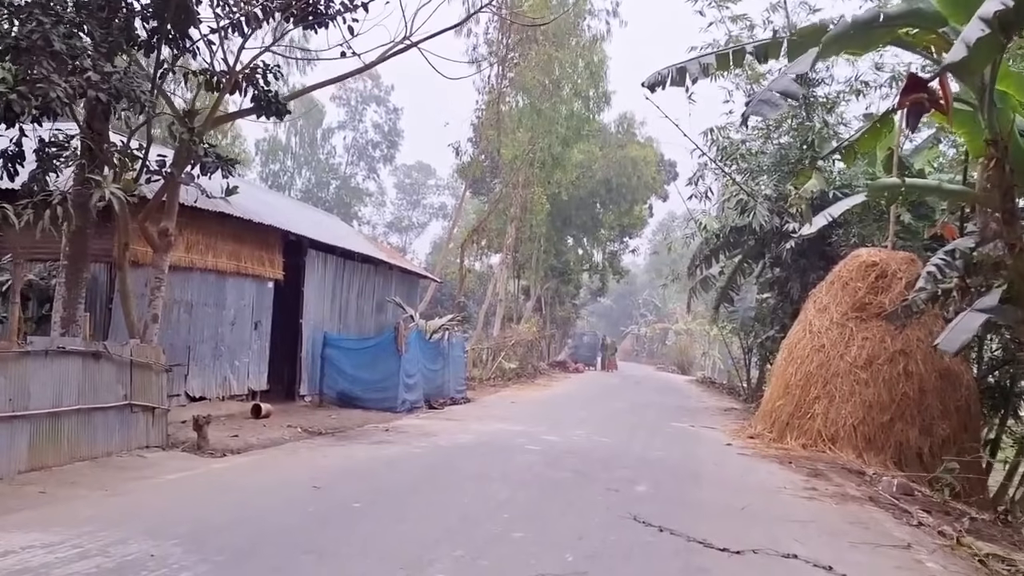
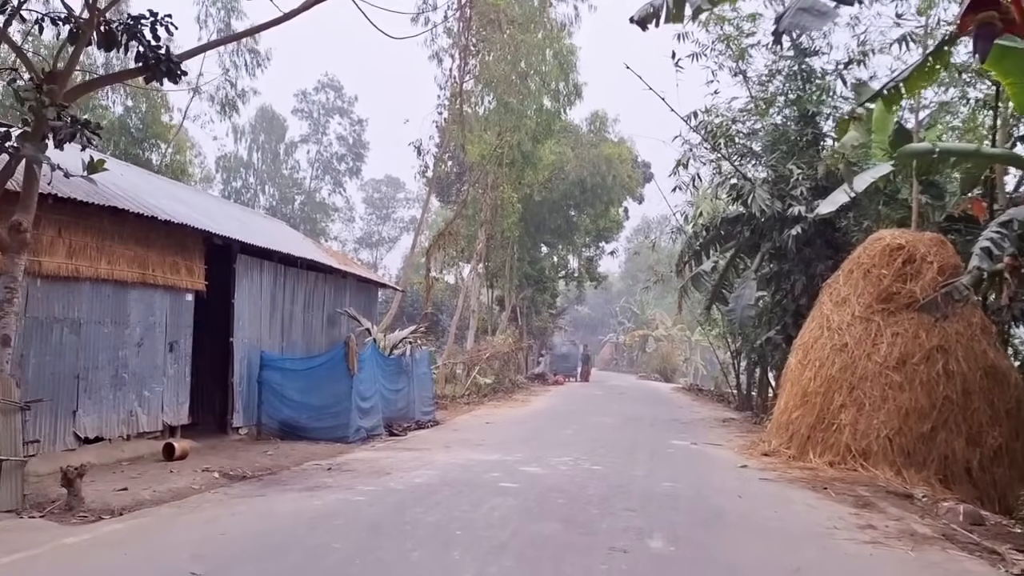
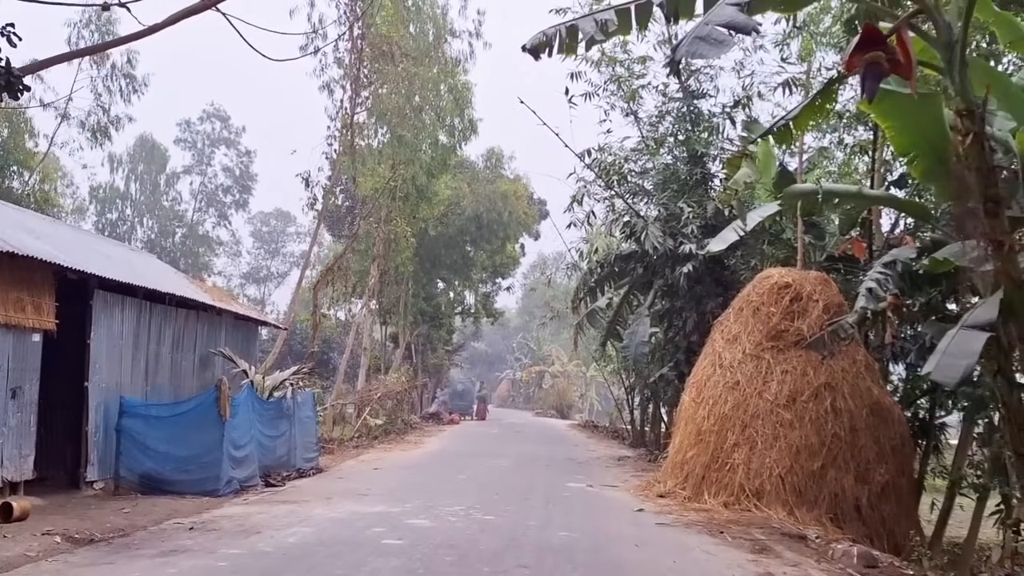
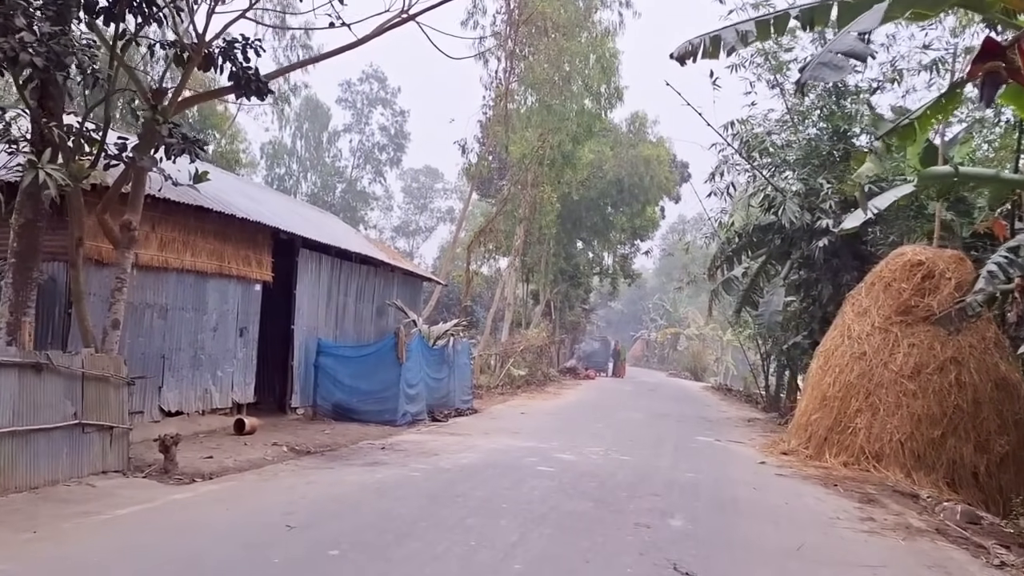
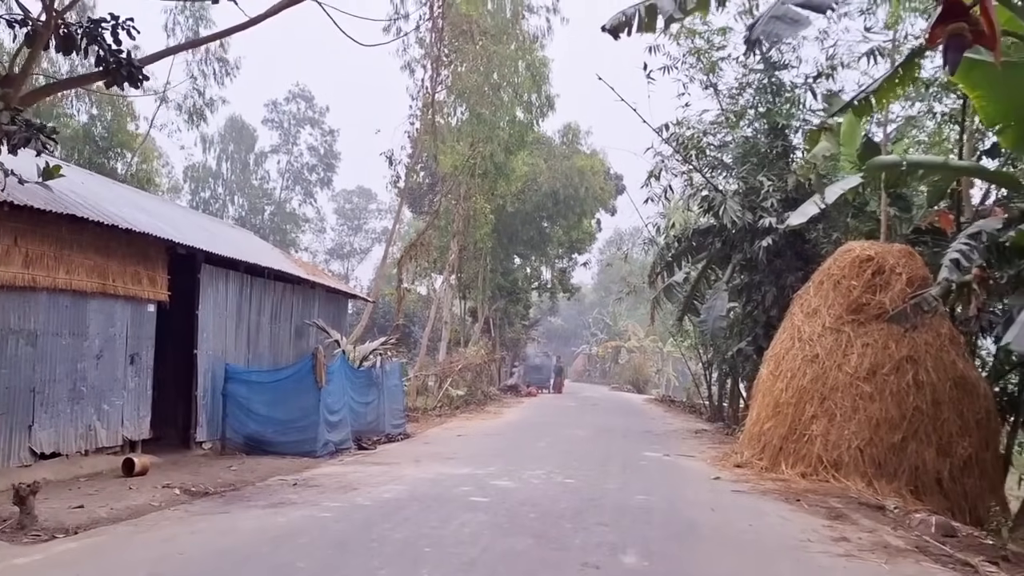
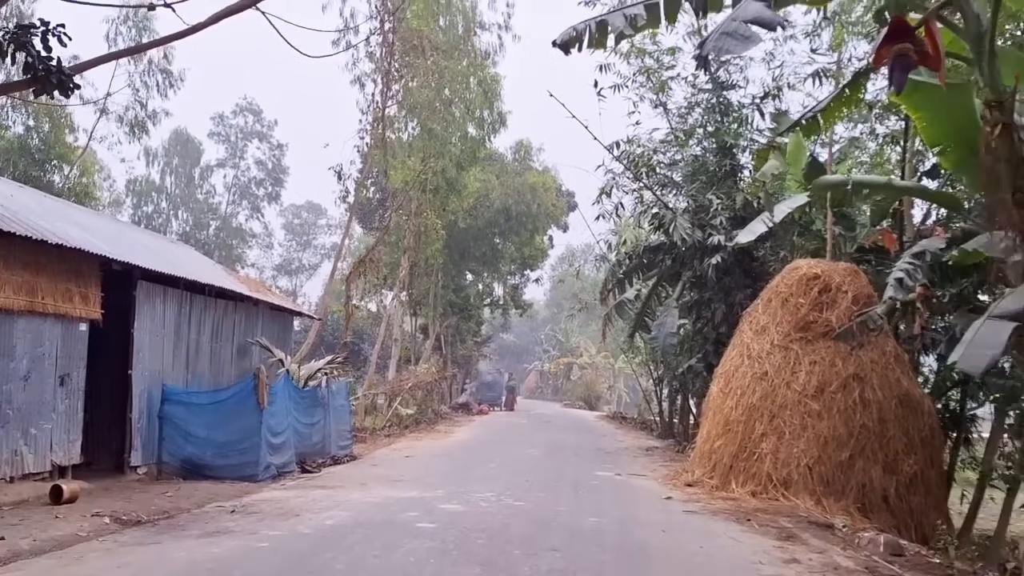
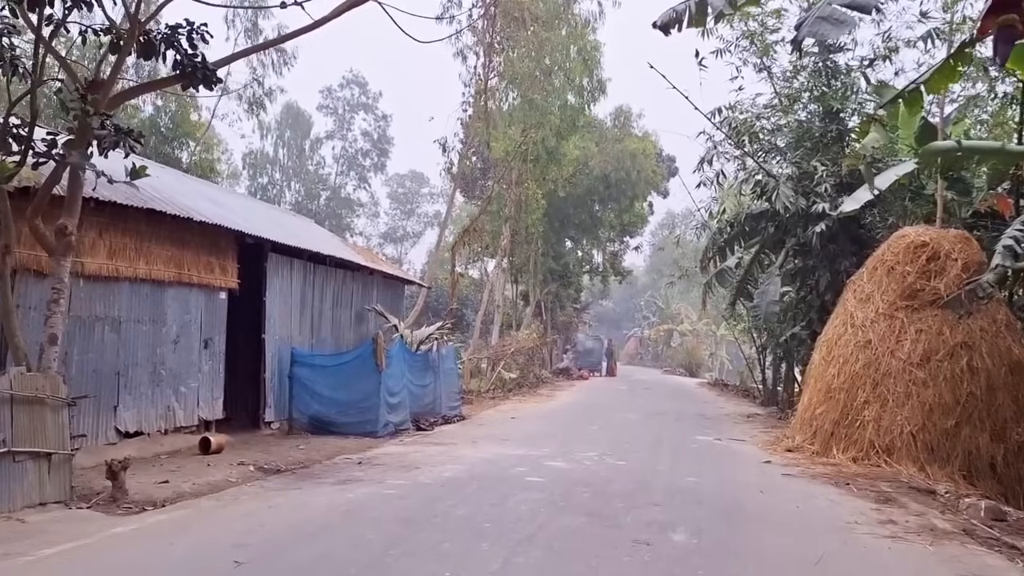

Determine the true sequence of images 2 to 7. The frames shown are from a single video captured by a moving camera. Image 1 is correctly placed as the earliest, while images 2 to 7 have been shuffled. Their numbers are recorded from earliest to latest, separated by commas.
4, 7, 2, 5, 6, 3
